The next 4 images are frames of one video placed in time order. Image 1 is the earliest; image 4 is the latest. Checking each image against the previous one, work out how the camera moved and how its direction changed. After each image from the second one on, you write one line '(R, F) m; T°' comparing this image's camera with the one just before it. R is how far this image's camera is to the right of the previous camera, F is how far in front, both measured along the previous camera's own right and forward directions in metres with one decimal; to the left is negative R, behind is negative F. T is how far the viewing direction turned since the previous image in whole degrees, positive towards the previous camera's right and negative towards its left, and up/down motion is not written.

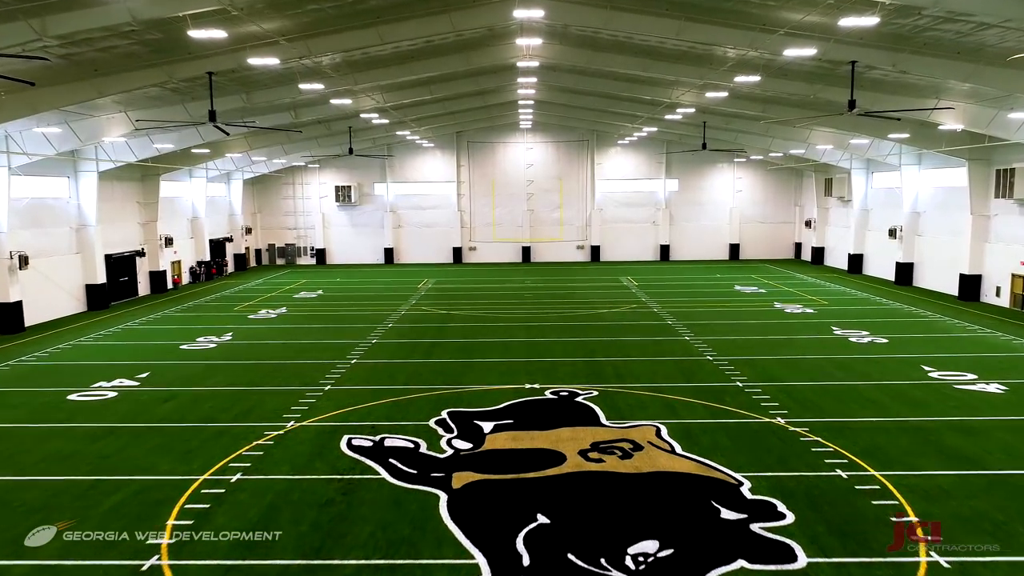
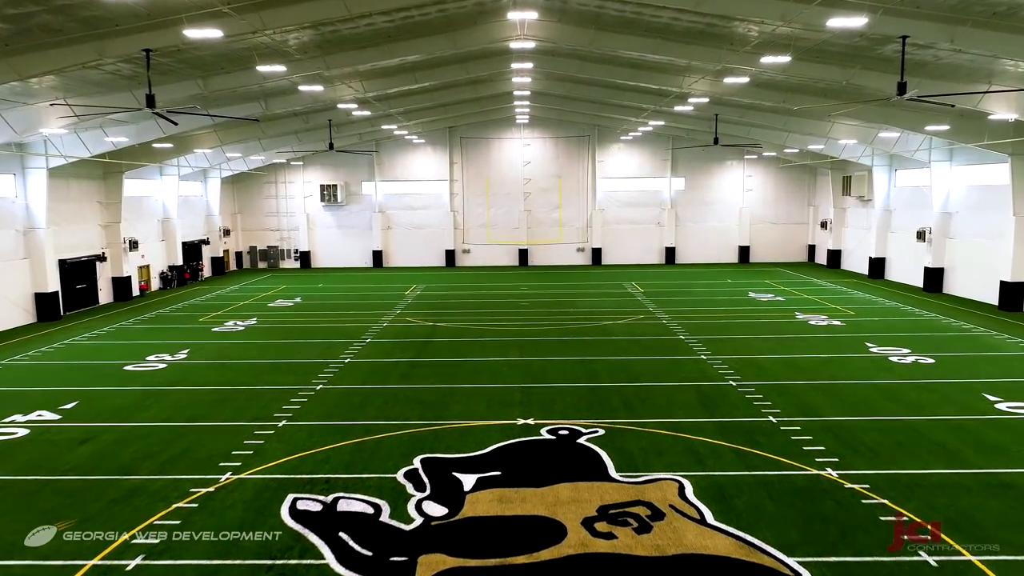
(+0.4, +1.9) m; 0°
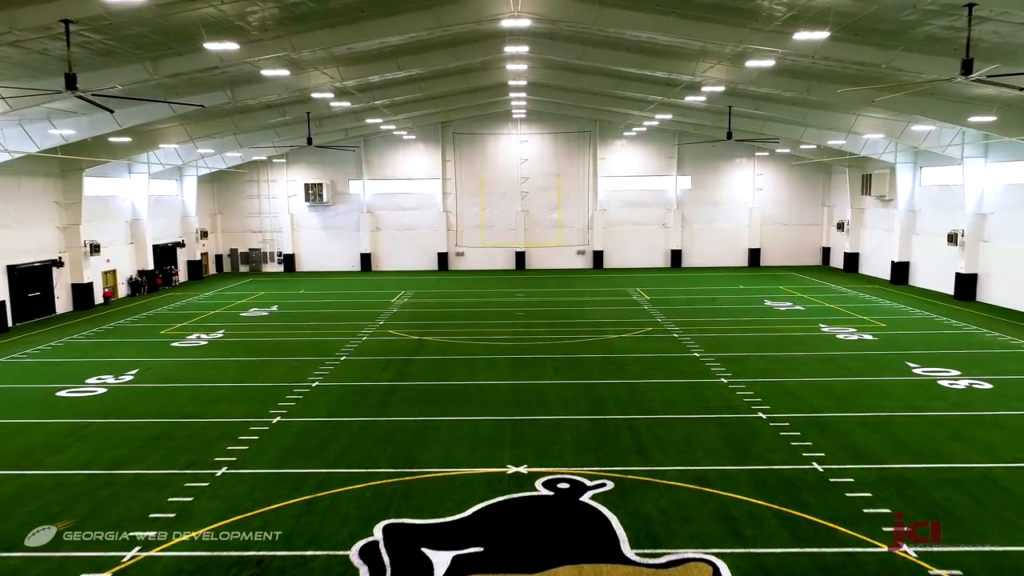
(+0.3, +1.8) m; 0°
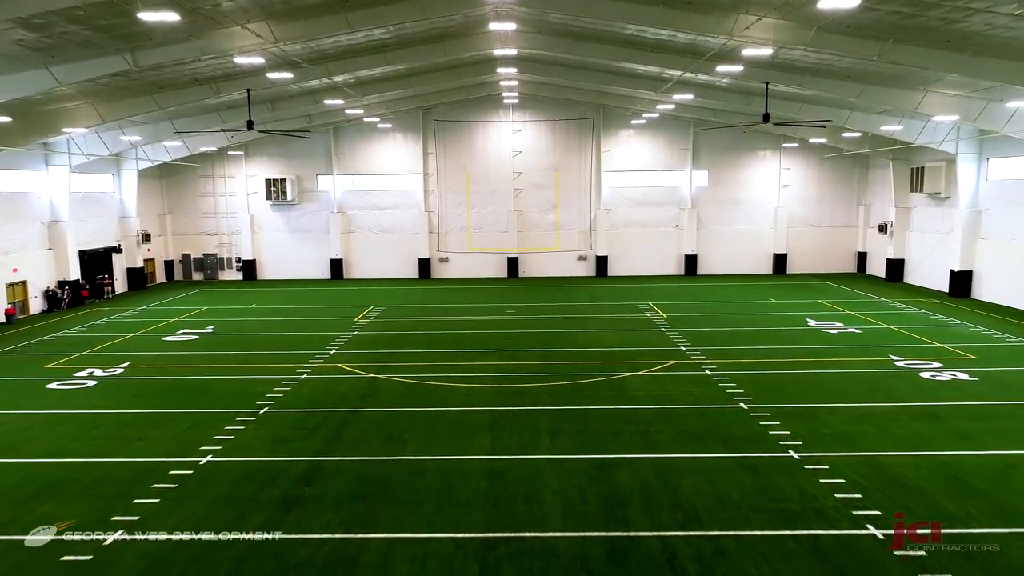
(+0.7, +3.7) m; 0°
